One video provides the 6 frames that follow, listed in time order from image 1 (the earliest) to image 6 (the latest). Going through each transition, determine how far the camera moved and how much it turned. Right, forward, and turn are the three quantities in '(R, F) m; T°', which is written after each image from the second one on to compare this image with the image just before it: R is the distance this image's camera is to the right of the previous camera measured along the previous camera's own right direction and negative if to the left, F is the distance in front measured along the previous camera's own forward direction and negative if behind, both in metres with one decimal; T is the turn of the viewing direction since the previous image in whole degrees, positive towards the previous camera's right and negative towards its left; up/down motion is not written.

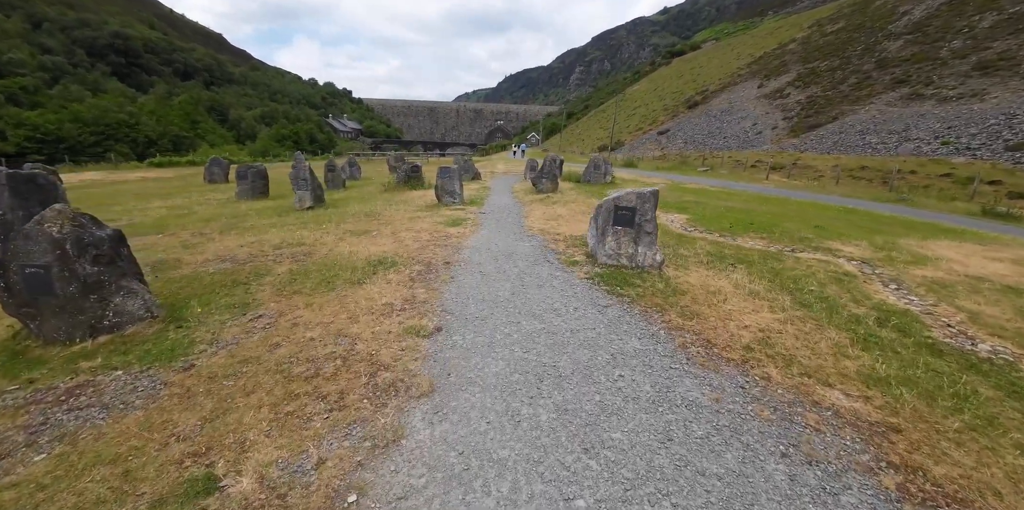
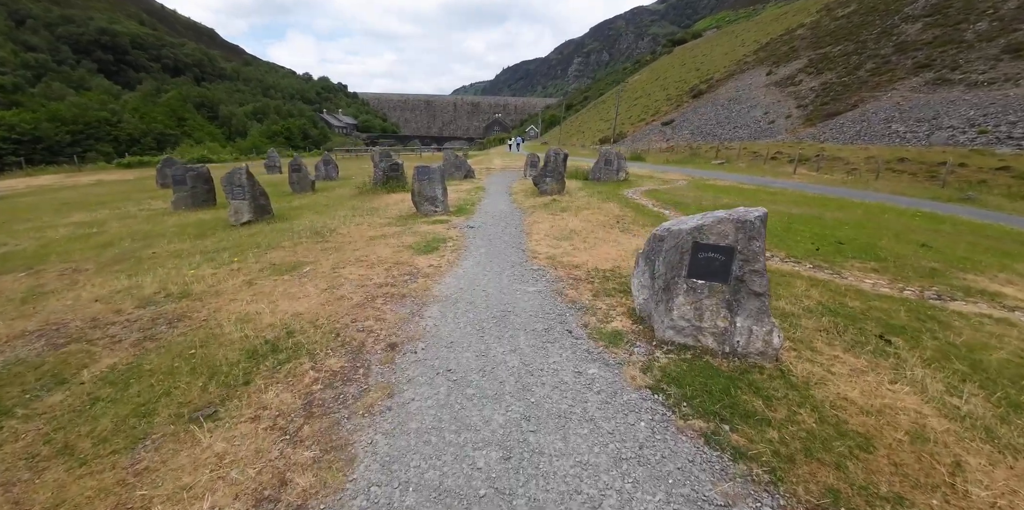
(+0.1, +4.0) m; 0°
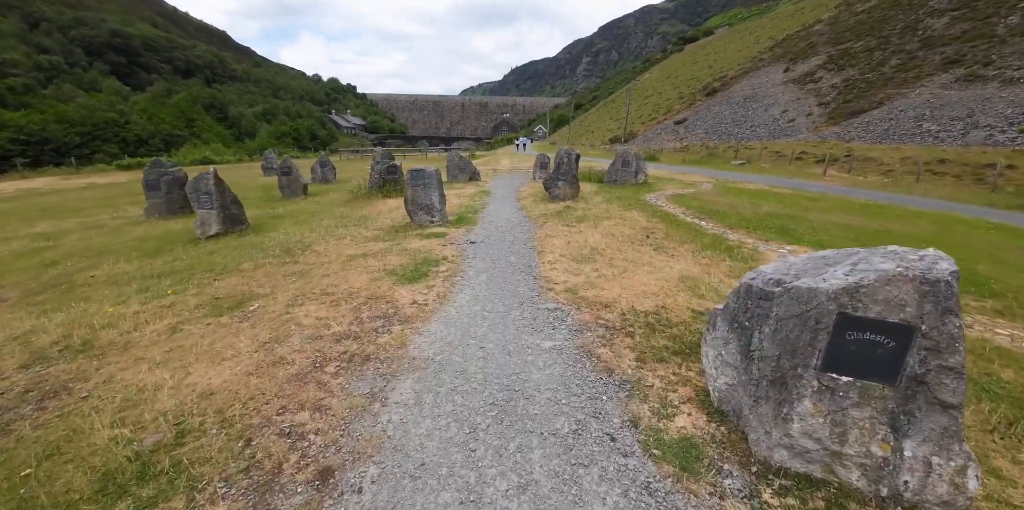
(0.0, +2.0) m; -1°
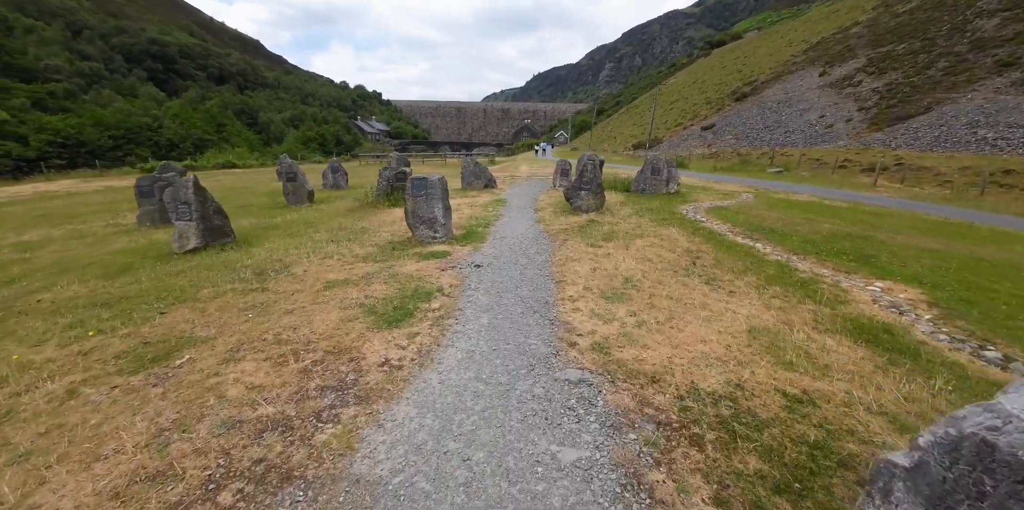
(+0.1, +1.7) m; -3°
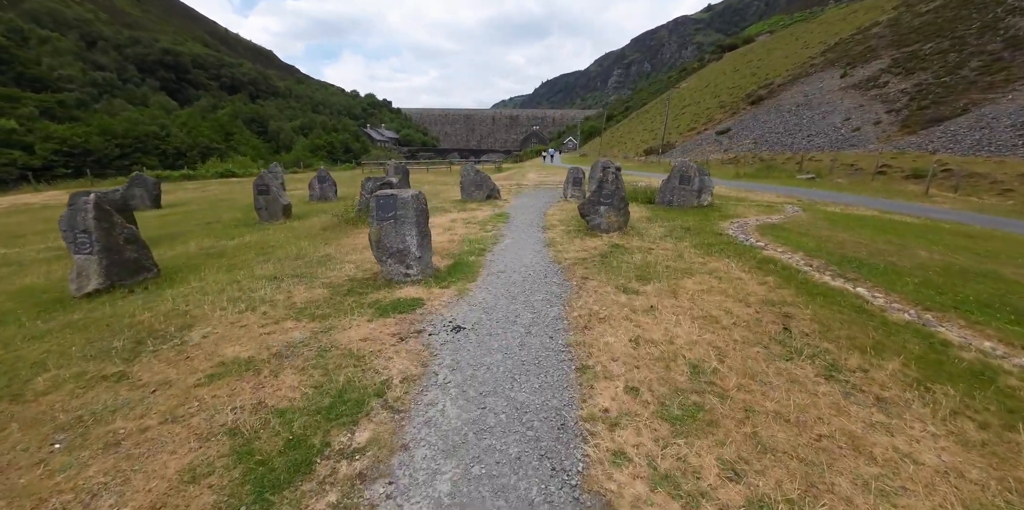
(+0.2, +2.7) m; -1°
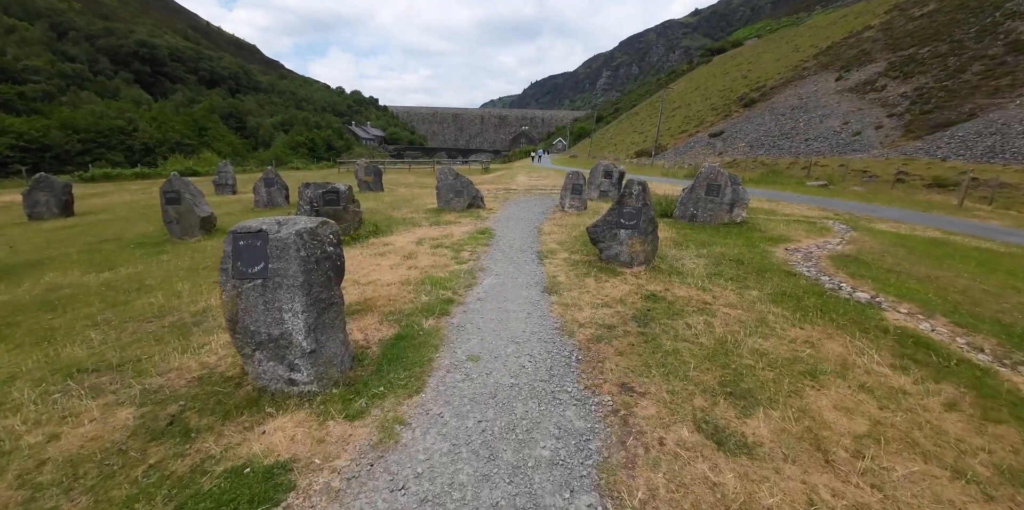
(+0.1, +3.3) m; +2°
